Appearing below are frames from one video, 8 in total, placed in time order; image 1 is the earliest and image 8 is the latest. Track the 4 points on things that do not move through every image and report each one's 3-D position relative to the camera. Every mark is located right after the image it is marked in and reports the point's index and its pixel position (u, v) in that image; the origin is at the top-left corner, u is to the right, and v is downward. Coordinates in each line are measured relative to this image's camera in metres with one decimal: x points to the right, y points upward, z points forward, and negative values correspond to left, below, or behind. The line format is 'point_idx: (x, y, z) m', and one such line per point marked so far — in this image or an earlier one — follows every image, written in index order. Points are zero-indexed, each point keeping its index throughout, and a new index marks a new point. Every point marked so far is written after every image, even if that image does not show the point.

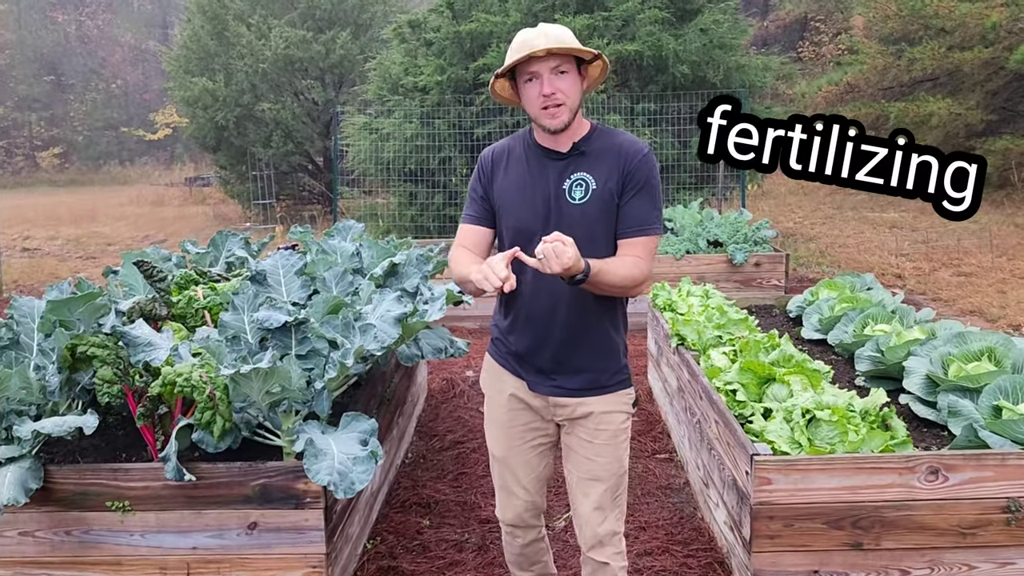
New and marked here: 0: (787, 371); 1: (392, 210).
0: (+1.1, -0.3, +3.4) m
1: (-1.5, +1.0, +10.4) m
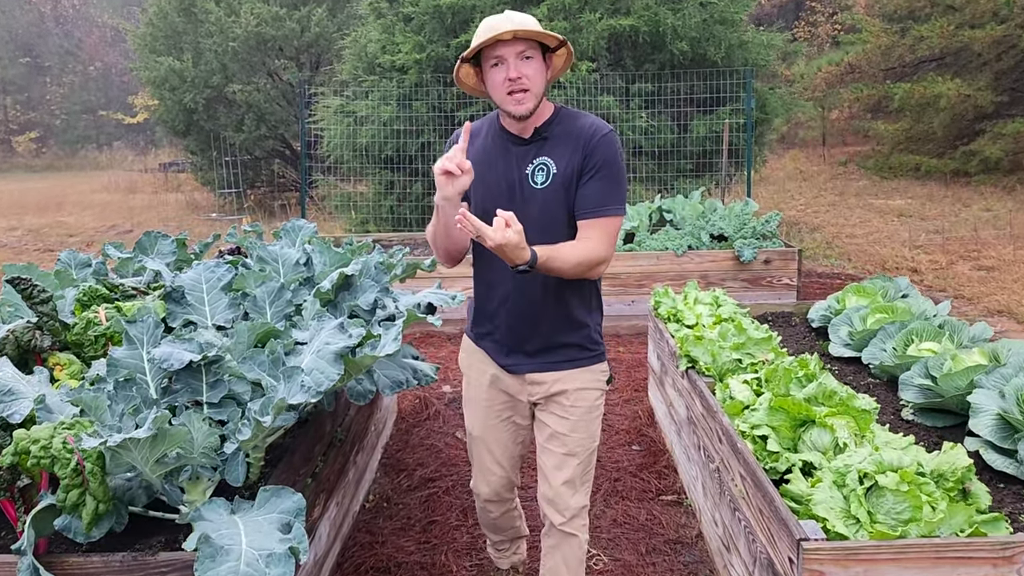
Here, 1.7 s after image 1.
0: (+1.1, -0.4, +2.8) m
1: (-1.7, +1.0, +9.7) m
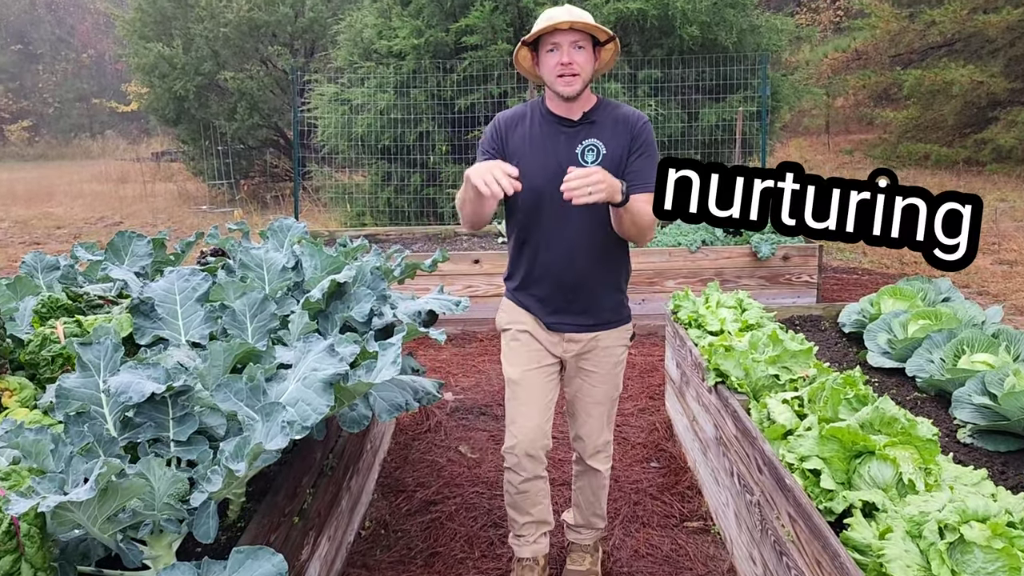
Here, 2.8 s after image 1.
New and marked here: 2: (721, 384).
0: (+1.1, -0.4, +2.4) m
1: (-1.6, +1.1, +9.3) m
2: (+0.8, -0.4, +3.2) m
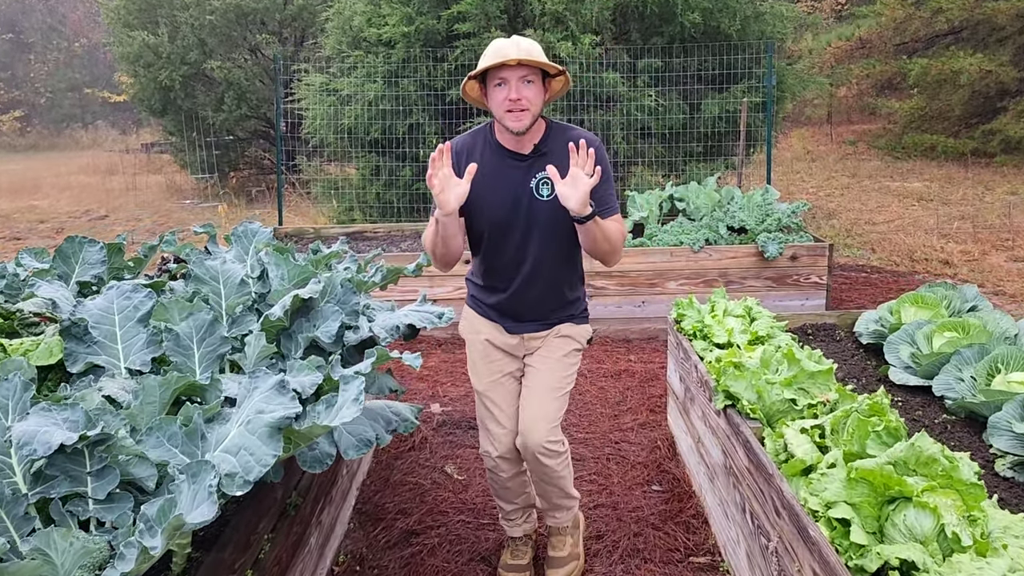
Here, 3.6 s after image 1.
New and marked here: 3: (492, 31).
0: (+1.1, -0.5, +2.1) m
1: (-1.7, +1.1, +9.0) m
2: (+0.8, -0.4, +2.9) m
3: (-0.2, +2.6, +8.5) m
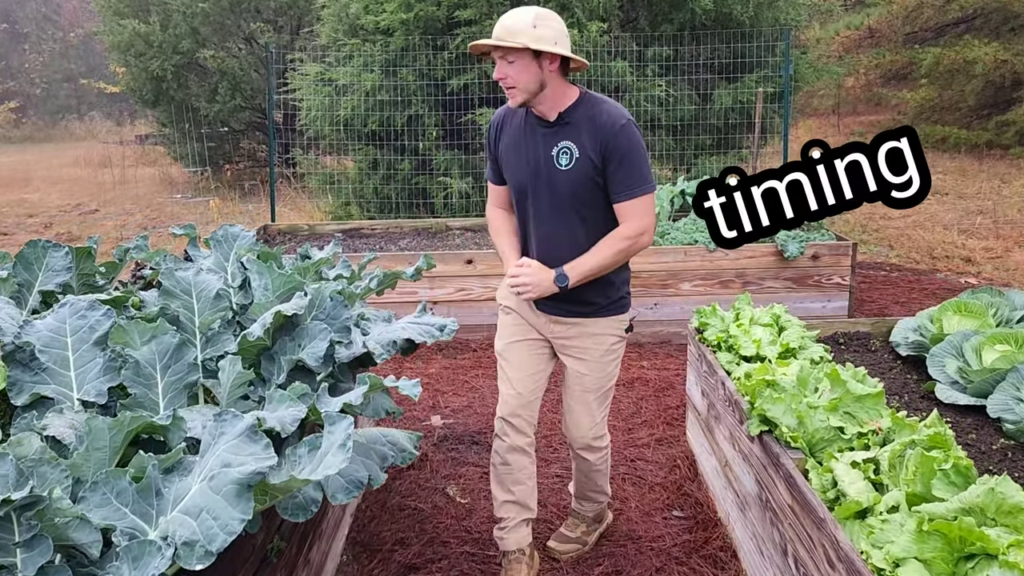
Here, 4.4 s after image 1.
0: (+1.1, -0.6, +1.8) m
1: (-1.7, +1.1, +8.7) m
2: (+0.8, -0.5, +2.6) m
3: (-0.2, +2.7, +8.2) m
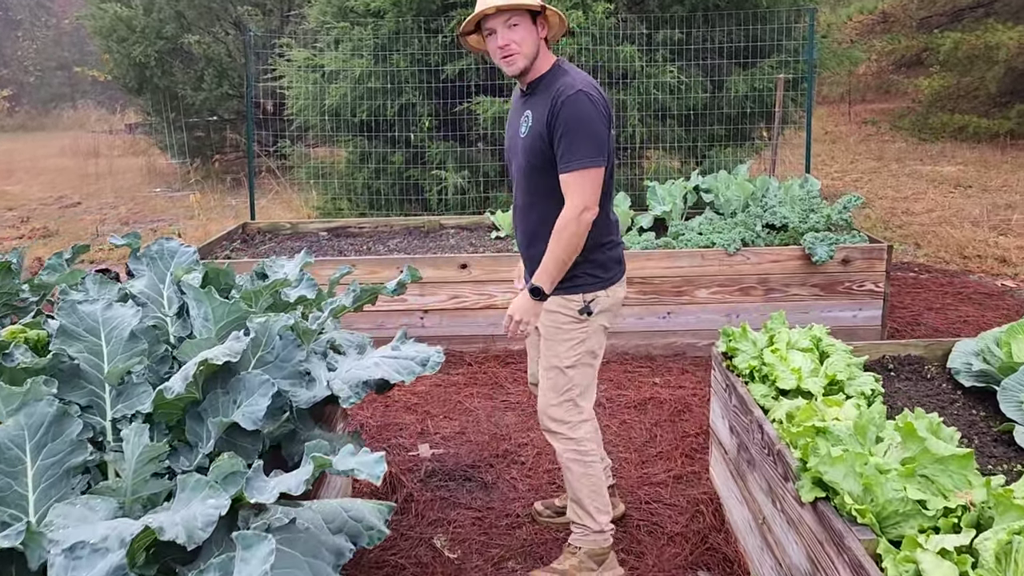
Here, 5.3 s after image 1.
0: (+1.1, -0.6, +1.3) m
1: (-1.7, +1.2, +8.2) m
2: (+0.8, -0.5, +2.1) m
3: (-0.2, +2.7, +7.7) m
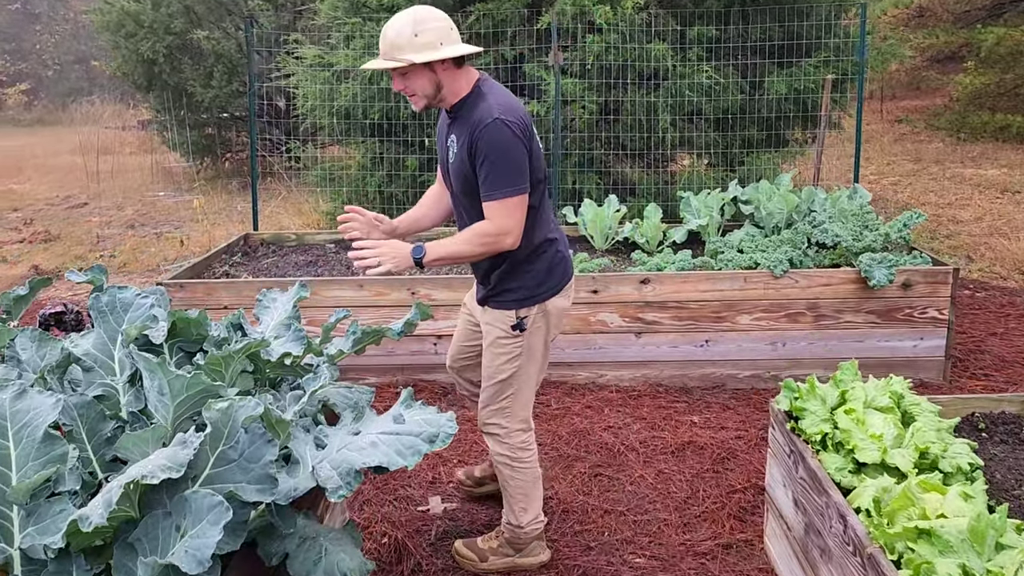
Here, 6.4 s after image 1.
0: (+1.1, -0.8, +0.8) m
1: (-1.5, +1.1, +7.7) m
2: (+0.8, -0.7, +1.6) m
3: (0.0, +2.5, +7.2) m
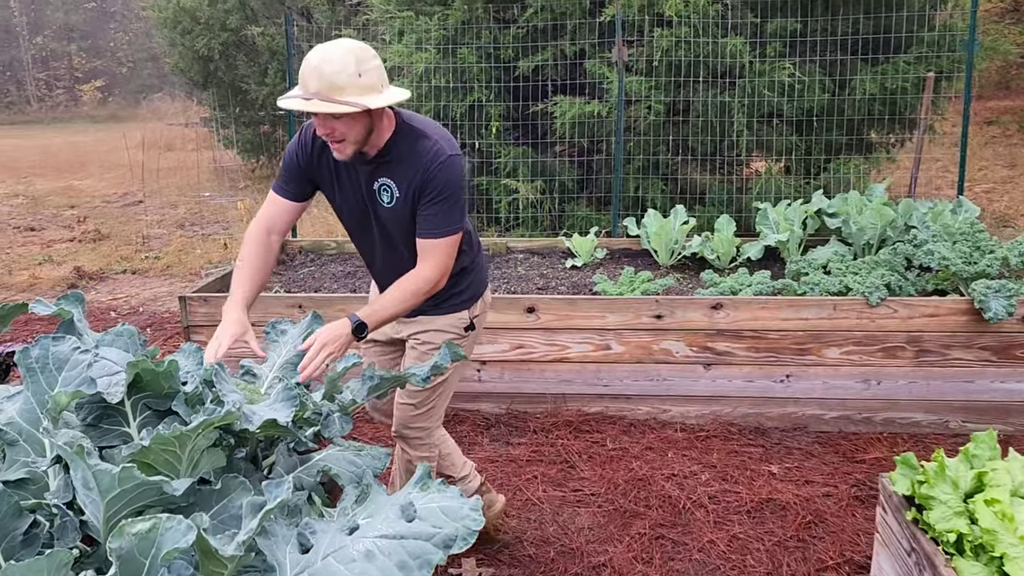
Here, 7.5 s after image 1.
0: (+1.1, -0.9, +0.2) m
1: (-1.0, +1.0, +7.3) m
2: (+0.9, -0.8, +1.1) m
3: (+0.5, +2.4, +6.7) m
